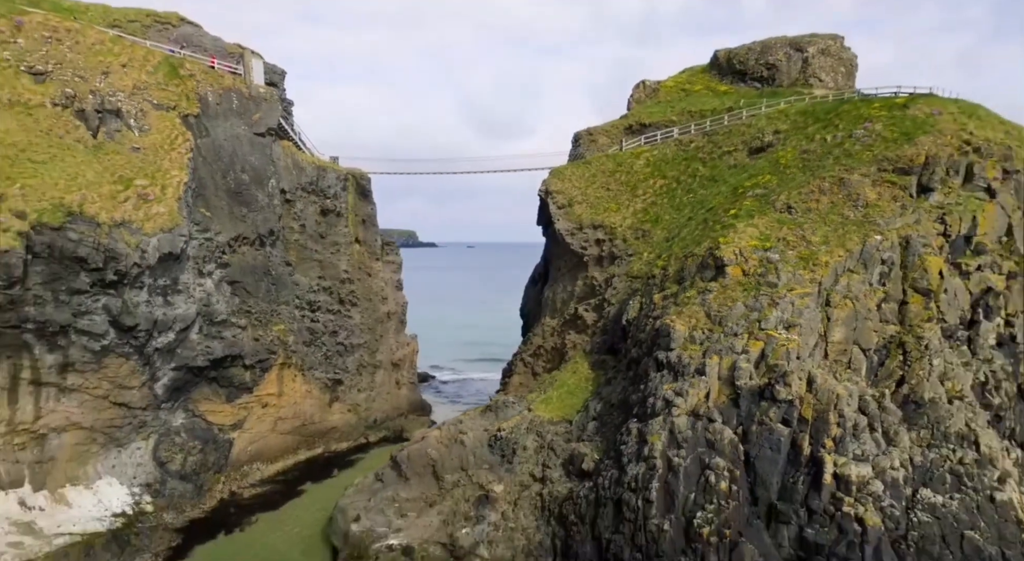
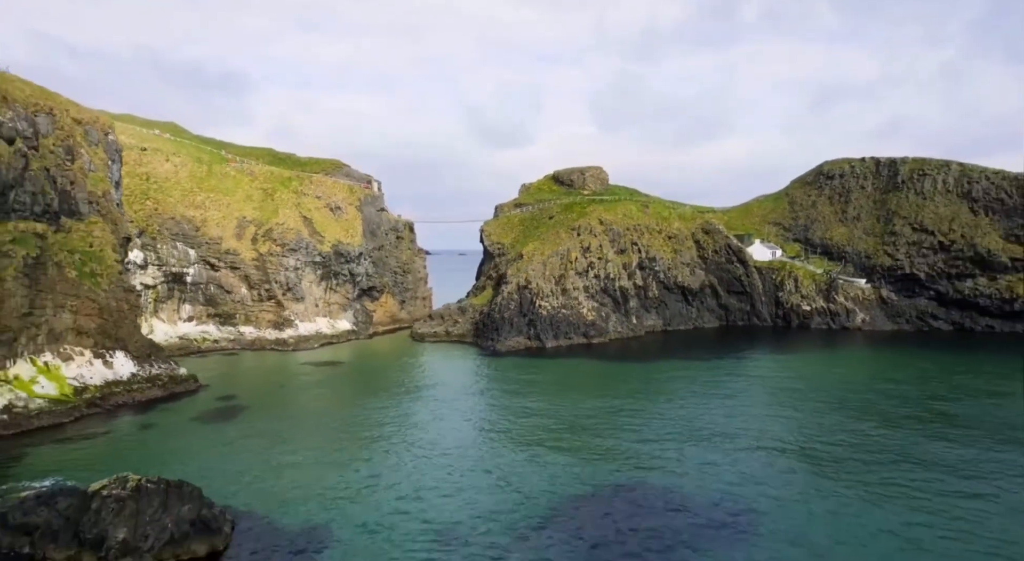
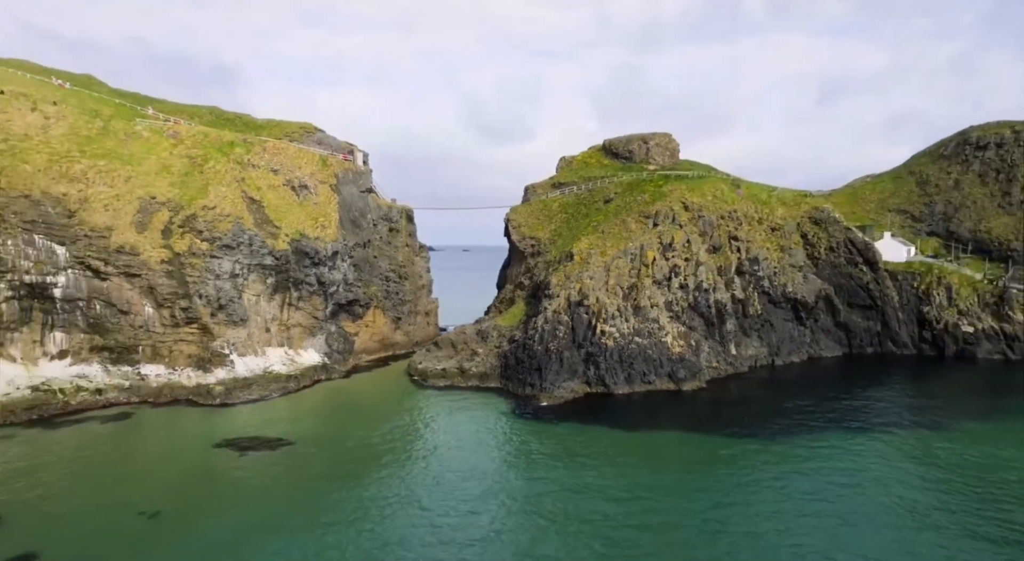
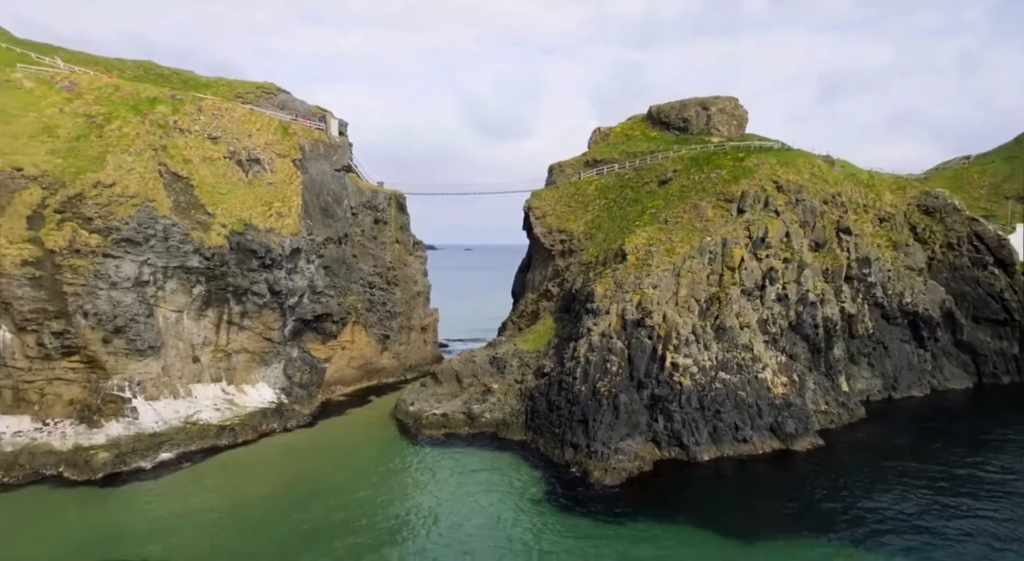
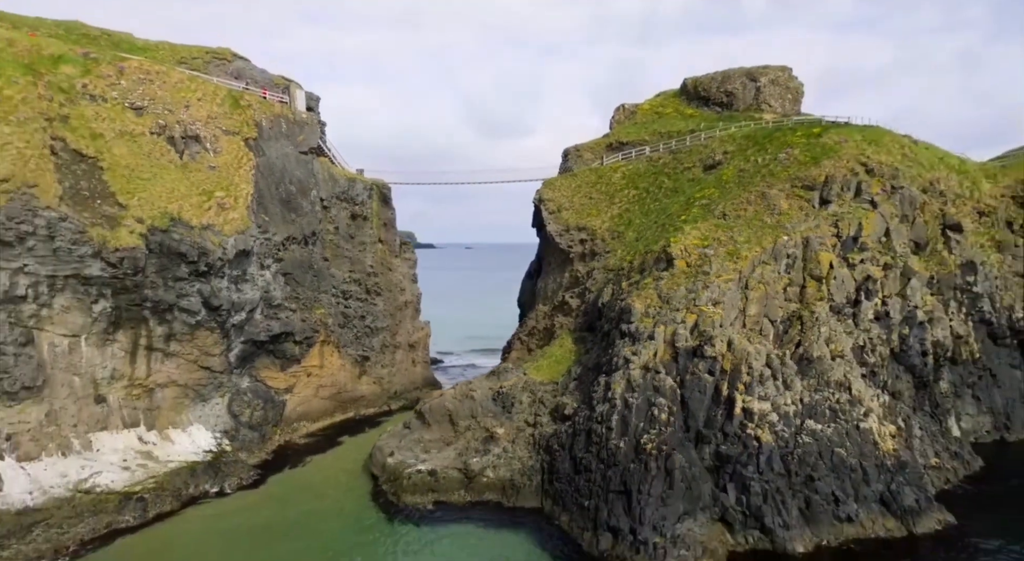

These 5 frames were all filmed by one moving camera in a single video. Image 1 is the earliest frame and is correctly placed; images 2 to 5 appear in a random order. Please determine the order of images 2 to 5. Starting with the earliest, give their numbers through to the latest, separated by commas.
5, 4, 3, 2
